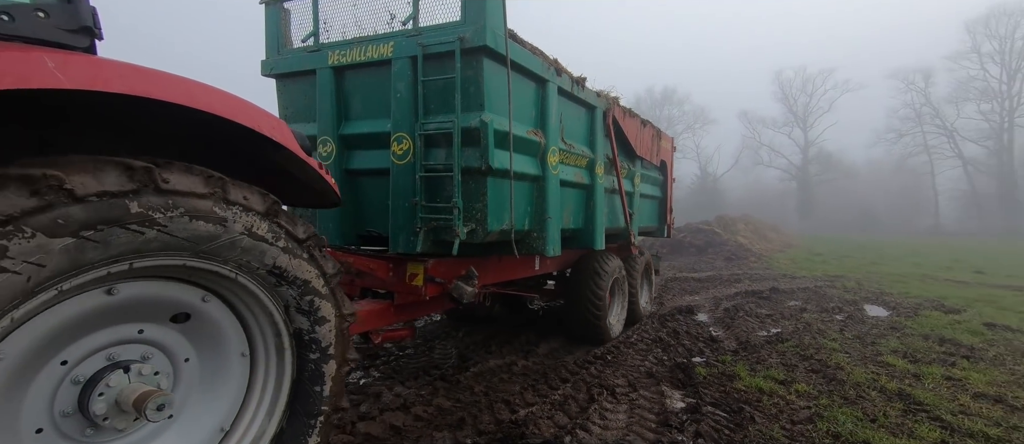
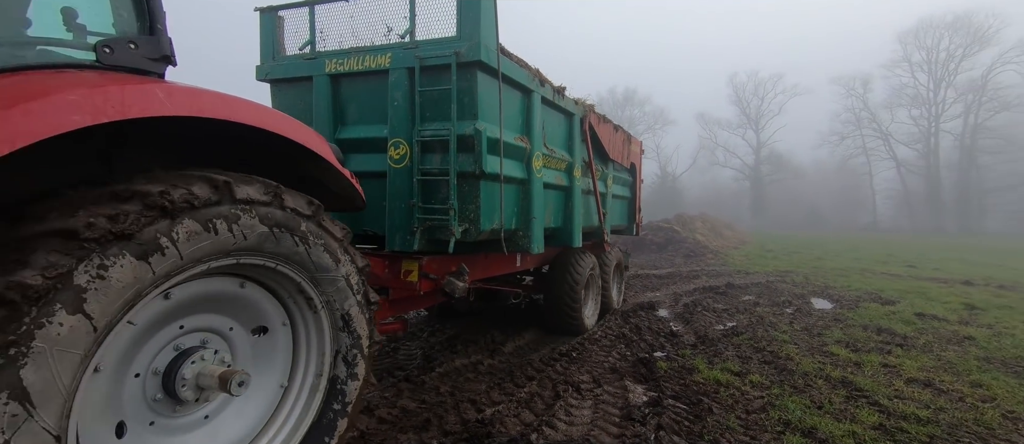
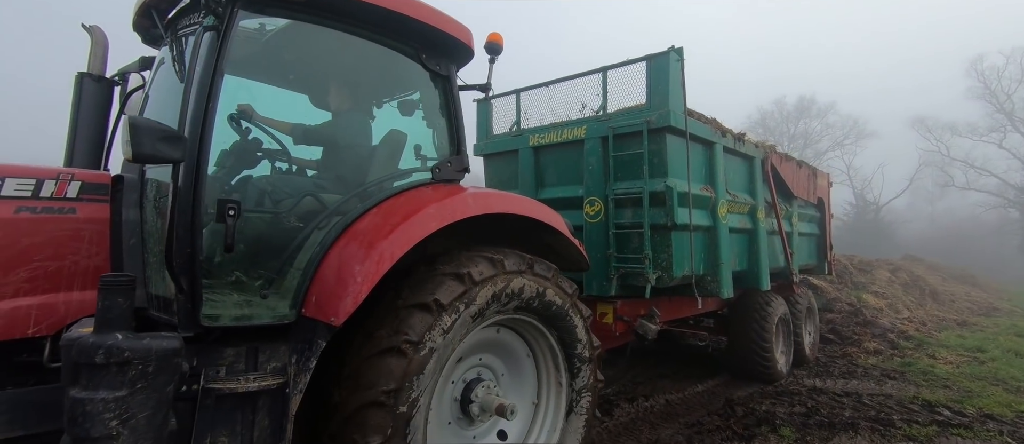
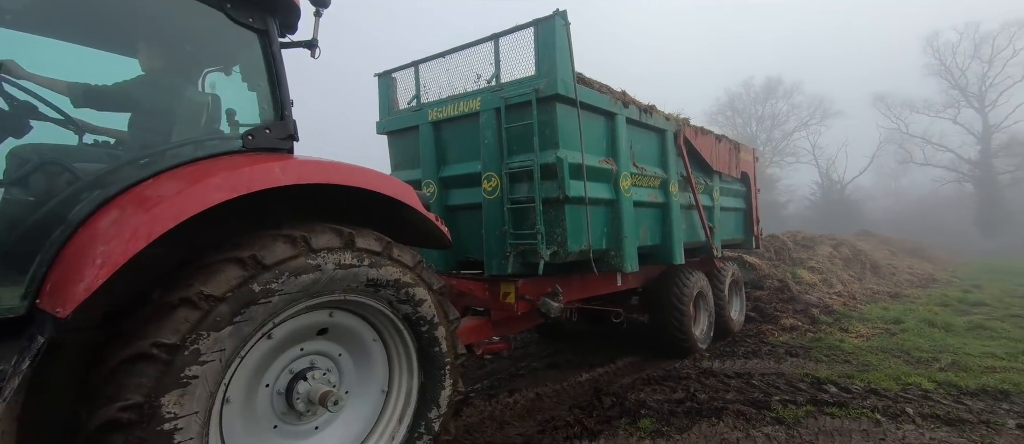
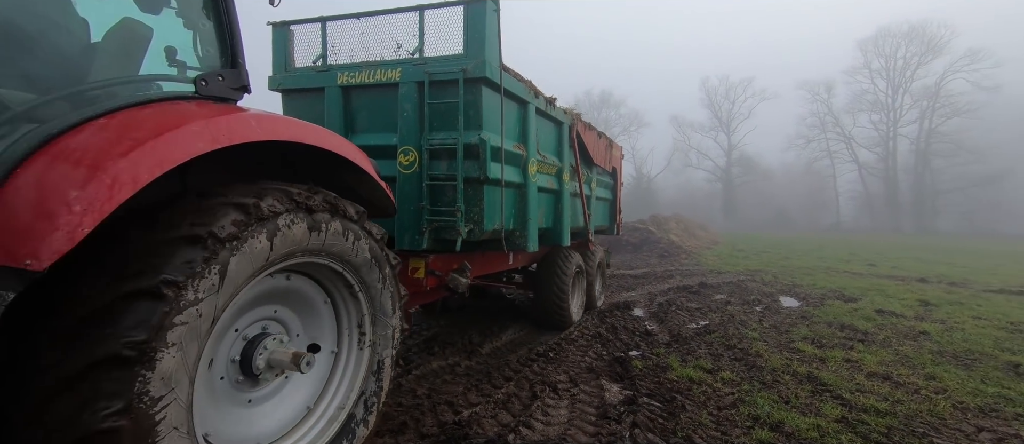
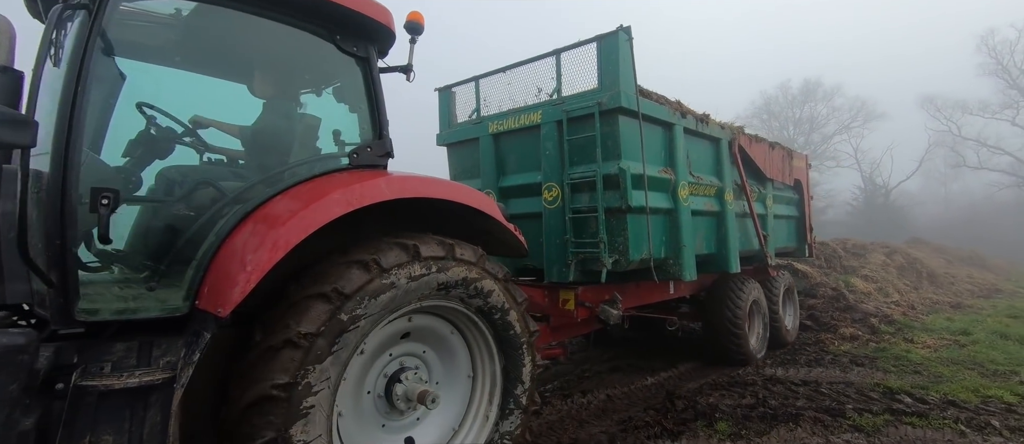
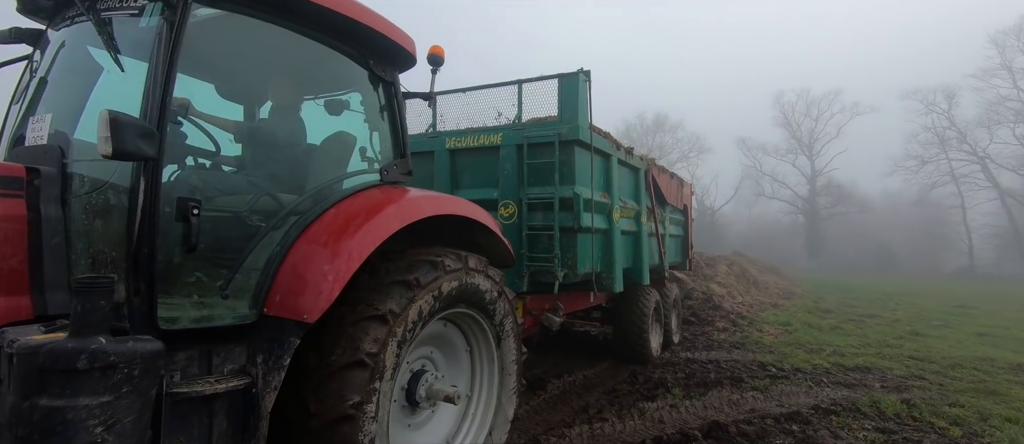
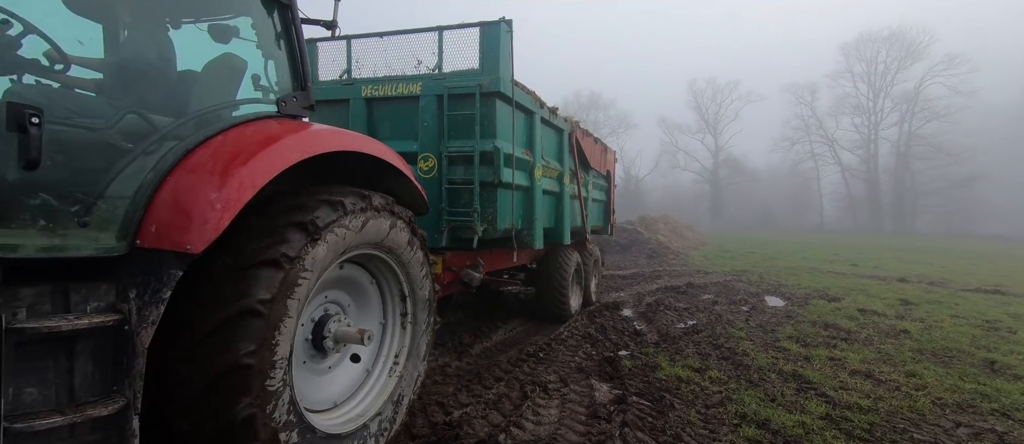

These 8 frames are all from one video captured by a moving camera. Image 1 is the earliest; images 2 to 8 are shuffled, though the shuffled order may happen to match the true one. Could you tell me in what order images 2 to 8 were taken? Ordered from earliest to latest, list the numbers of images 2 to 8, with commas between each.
2, 5, 8, 7, 3, 6, 4
